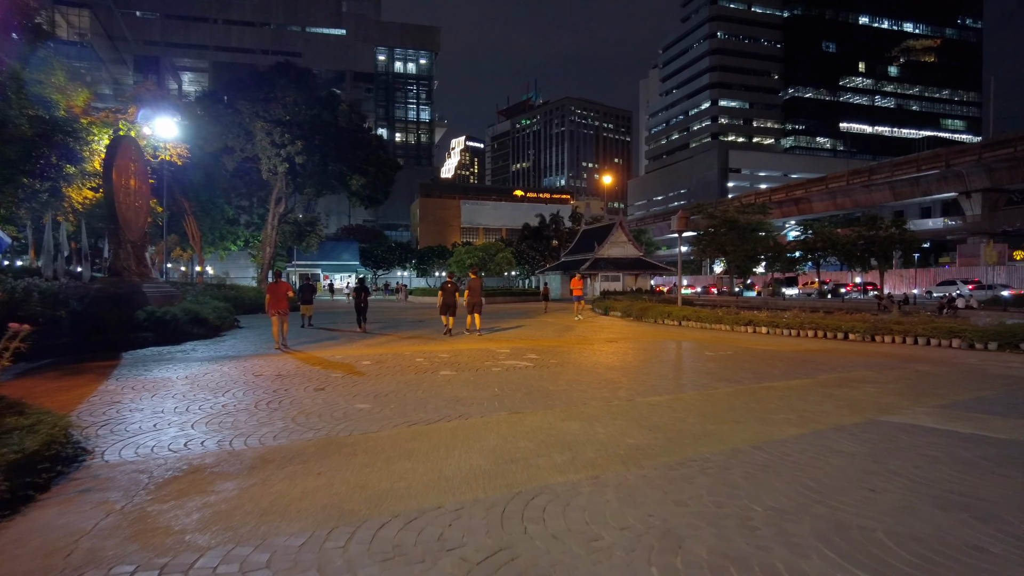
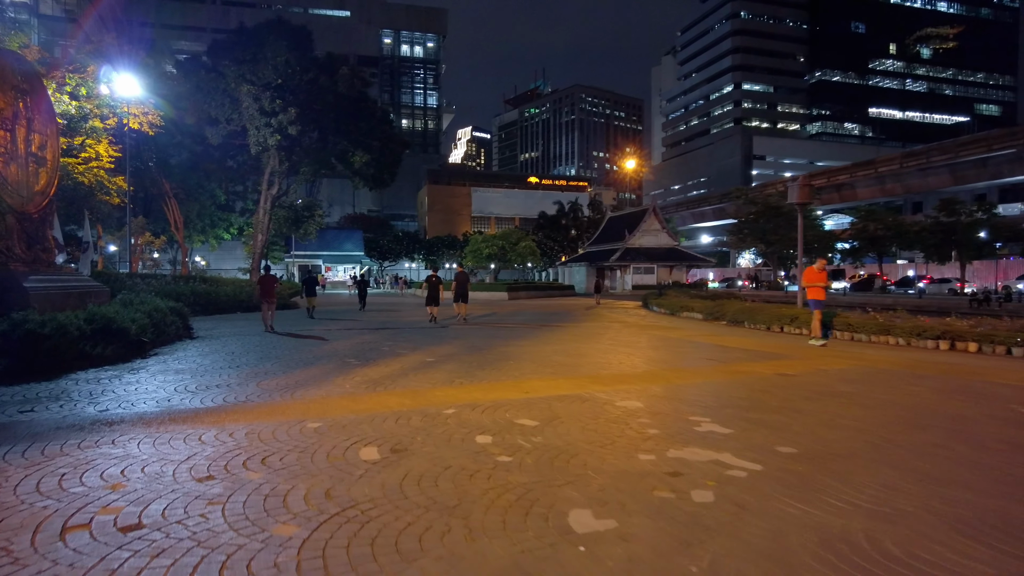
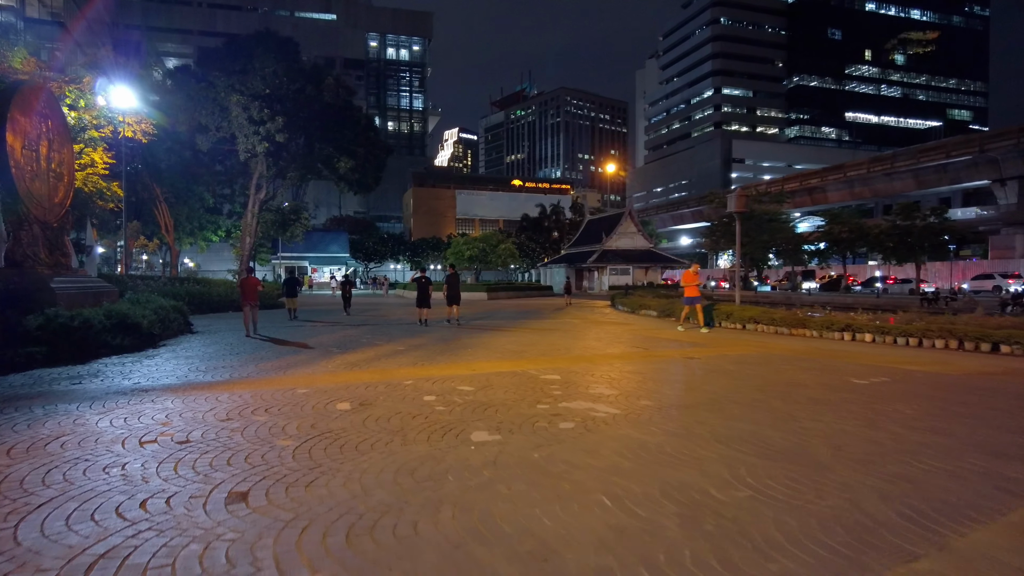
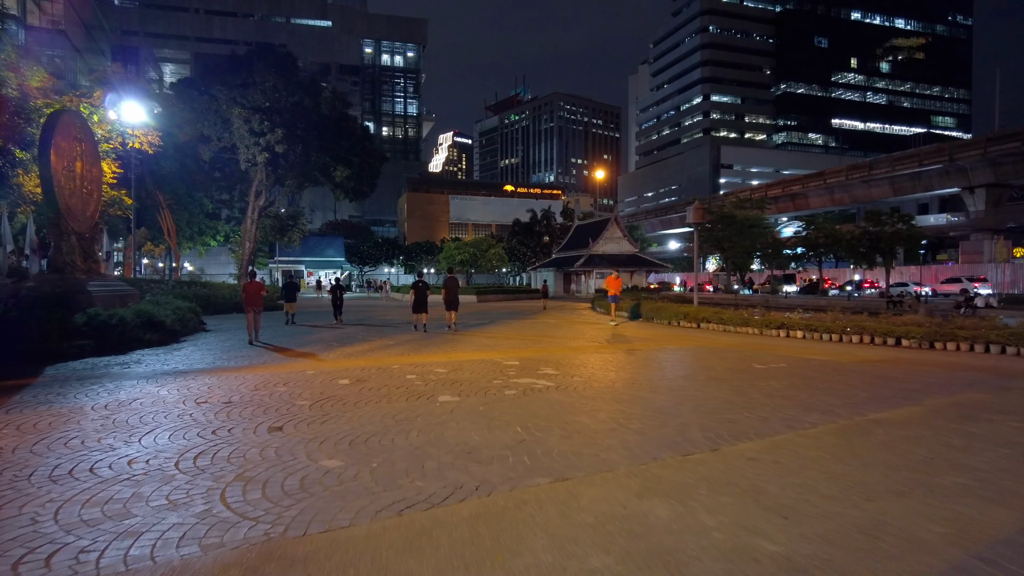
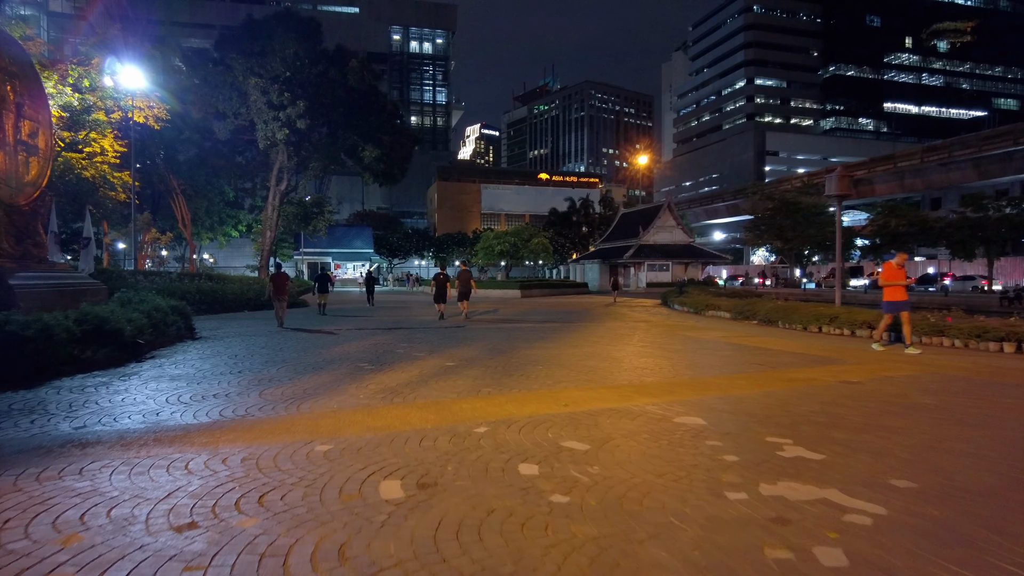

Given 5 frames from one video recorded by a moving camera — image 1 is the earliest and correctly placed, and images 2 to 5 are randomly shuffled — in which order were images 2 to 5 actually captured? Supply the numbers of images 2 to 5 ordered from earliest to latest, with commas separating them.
4, 3, 2, 5
